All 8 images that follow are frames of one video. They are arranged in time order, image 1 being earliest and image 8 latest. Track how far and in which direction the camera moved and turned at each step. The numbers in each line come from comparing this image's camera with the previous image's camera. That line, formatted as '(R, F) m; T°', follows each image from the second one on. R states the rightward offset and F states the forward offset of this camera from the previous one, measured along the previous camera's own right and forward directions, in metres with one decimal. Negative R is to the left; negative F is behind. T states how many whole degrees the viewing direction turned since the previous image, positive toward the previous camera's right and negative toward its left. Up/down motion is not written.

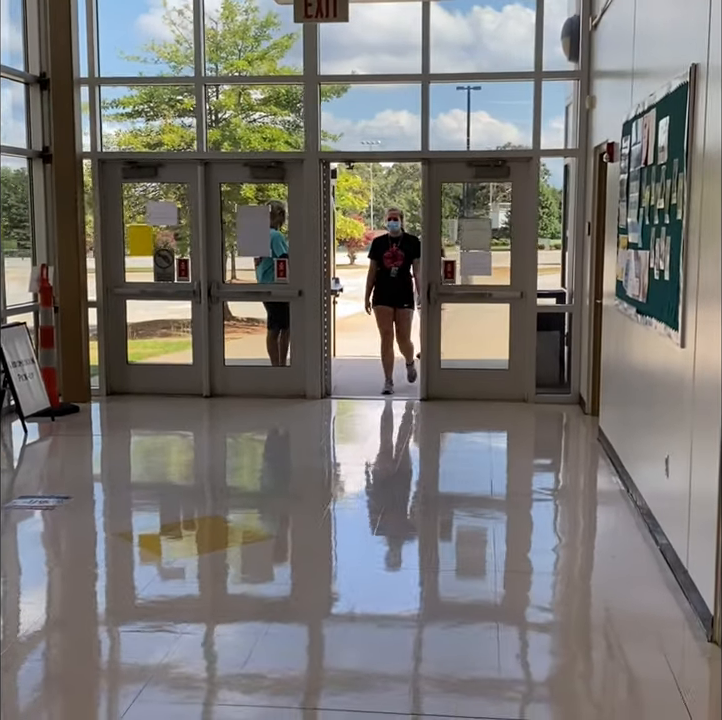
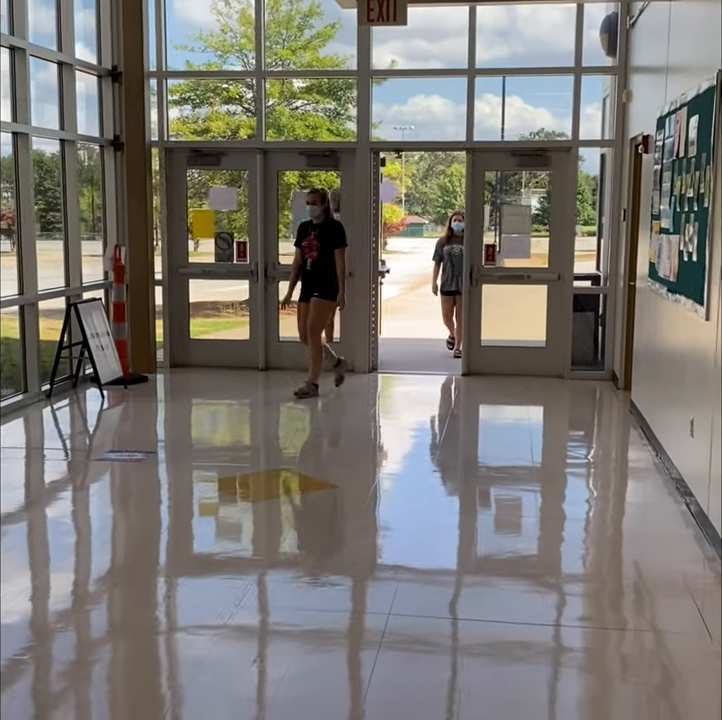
(-0.1, -0.4) m; -2°
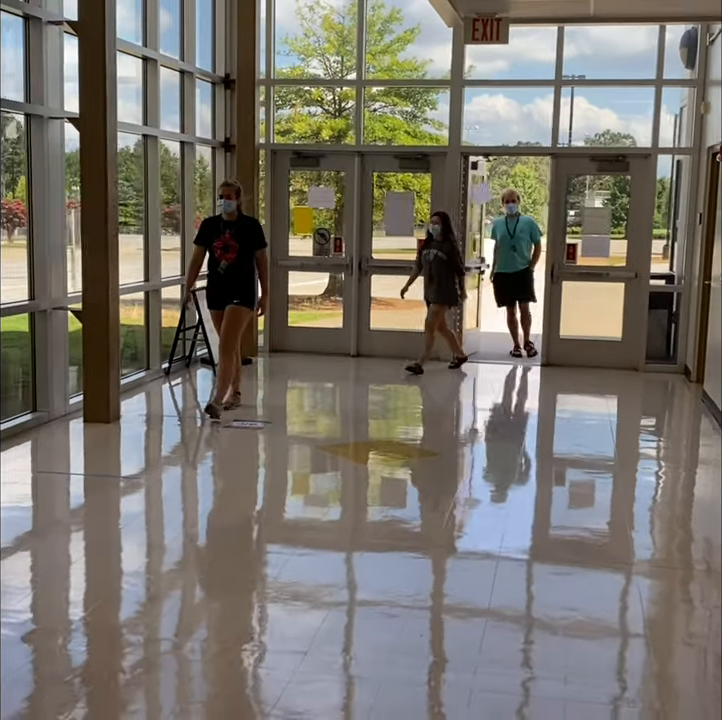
(-0.2, -0.5) m; -3°
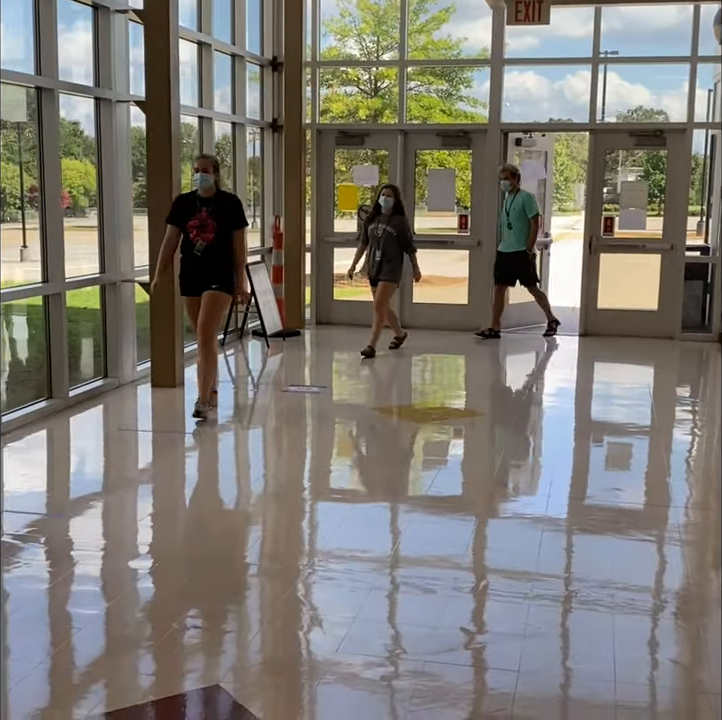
(-0.1, -0.3) m; -2°
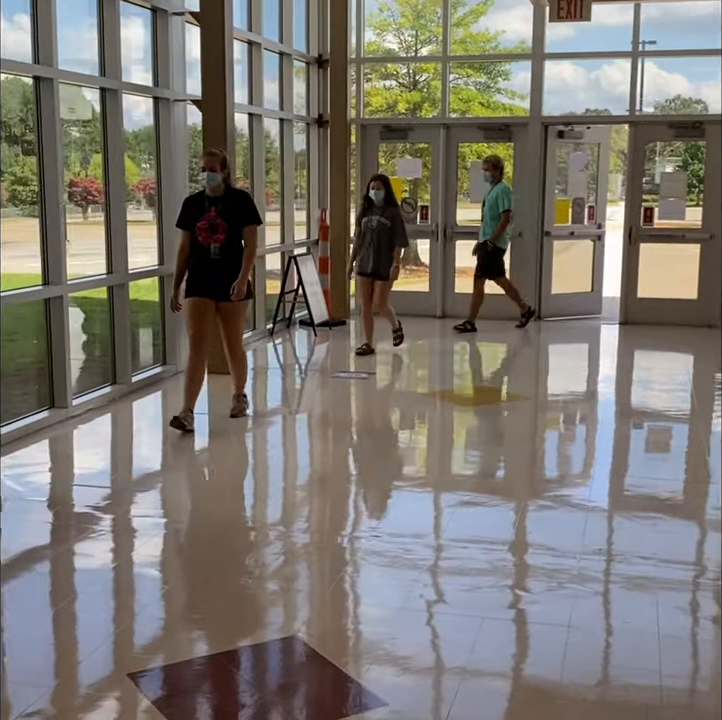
(-0.1, -0.2) m; -2°
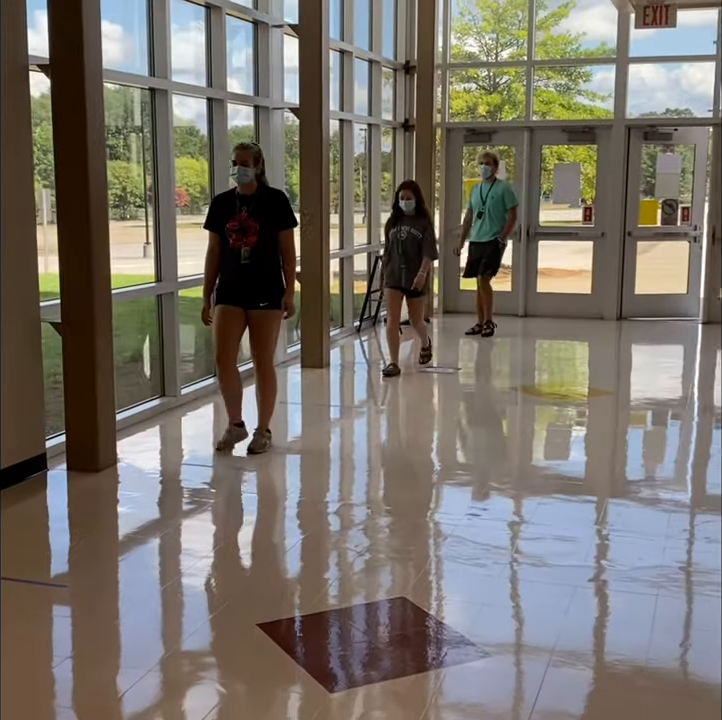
(-0.1, -0.2) m; -4°
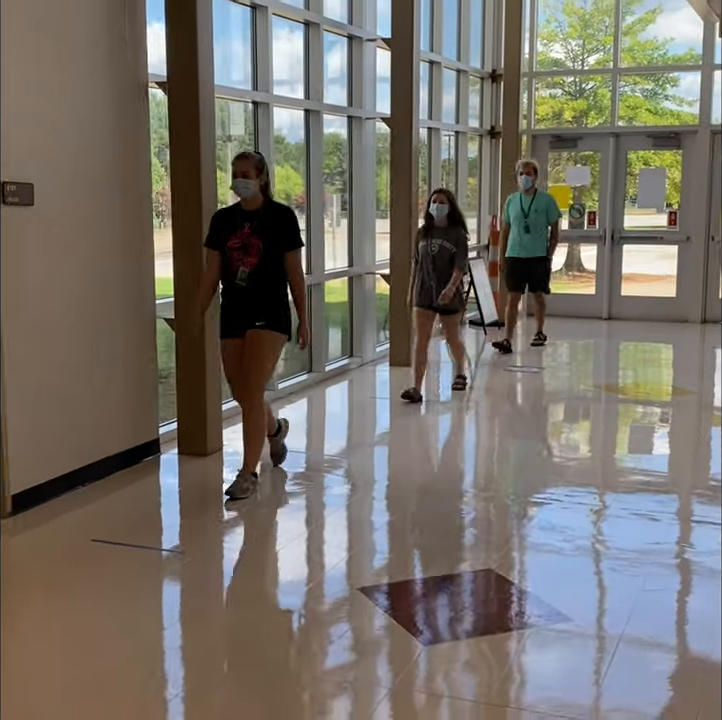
(0.0, -0.2) m; -5°
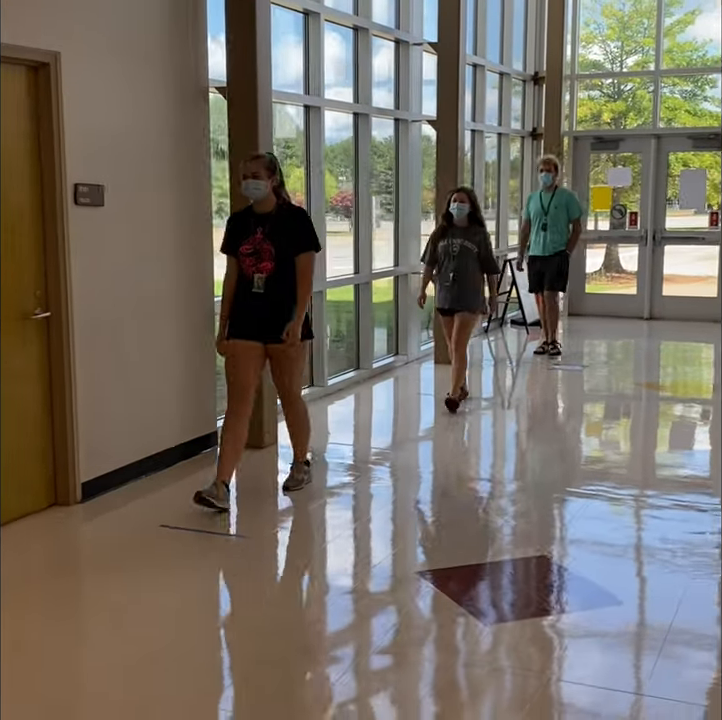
(-0.1, -0.1) m; -2°
